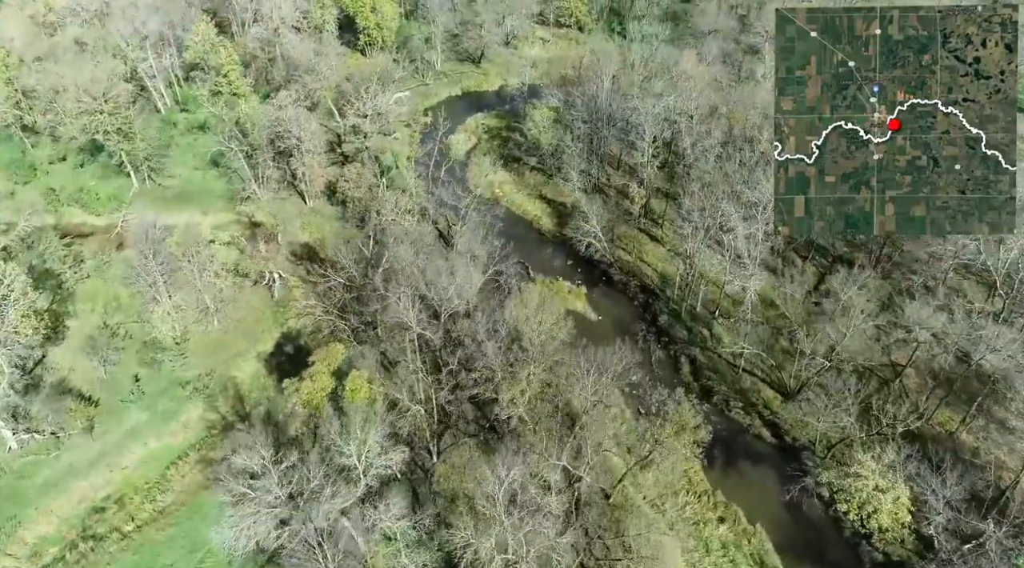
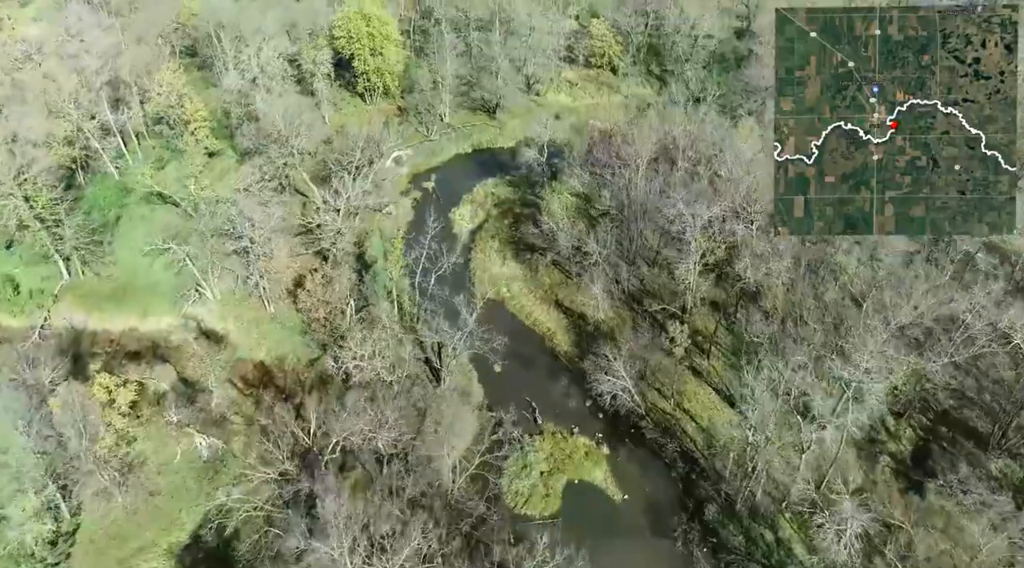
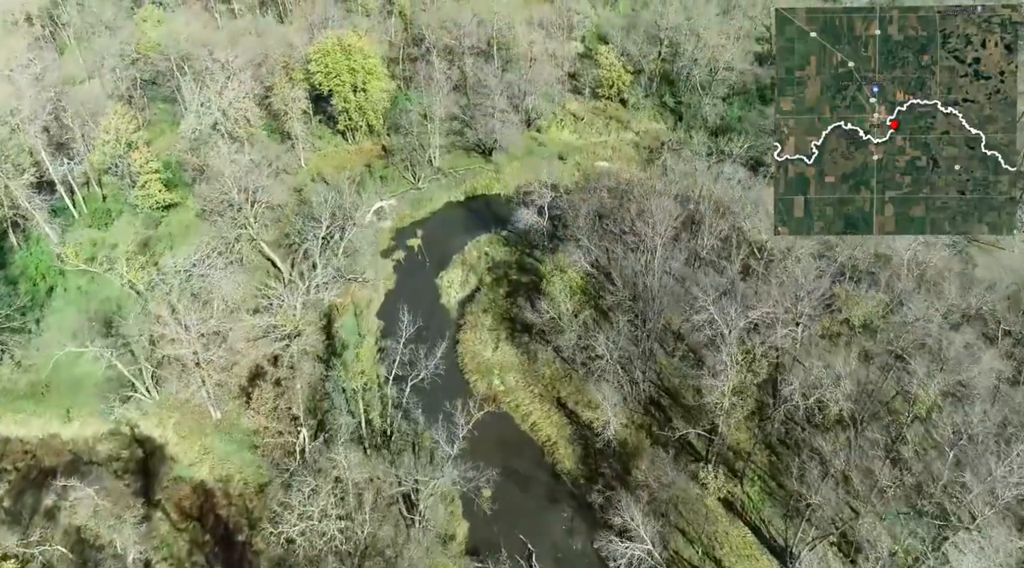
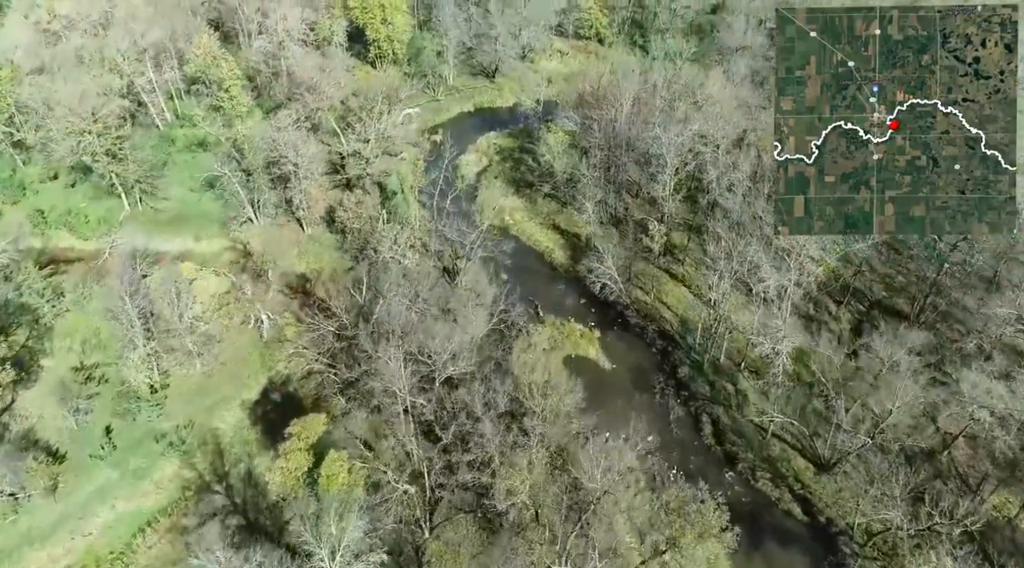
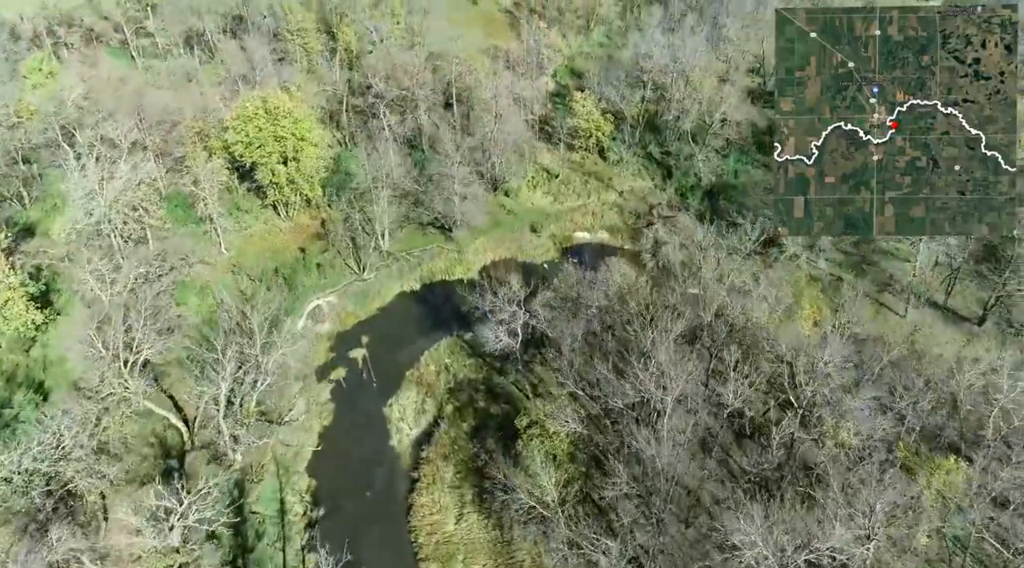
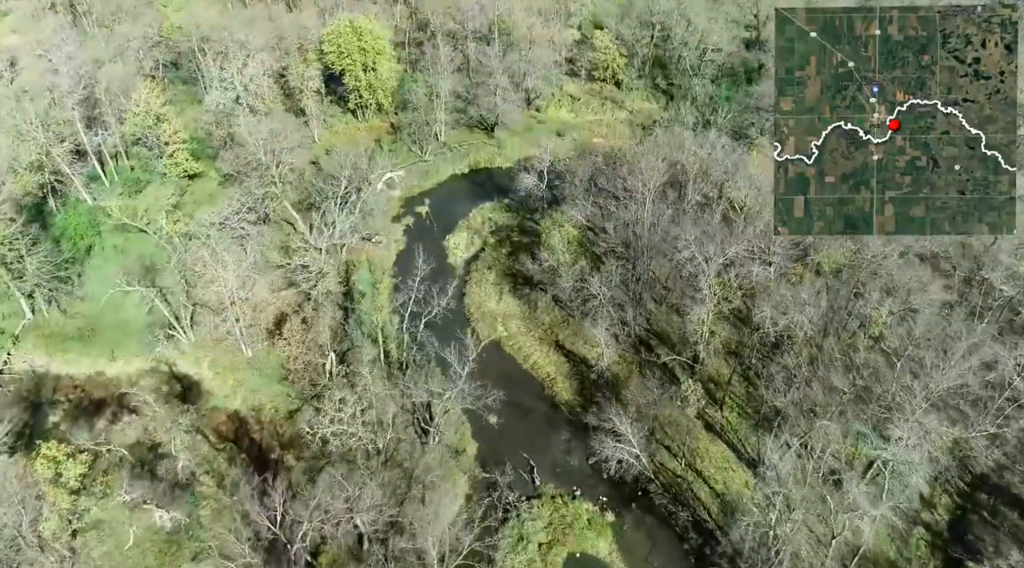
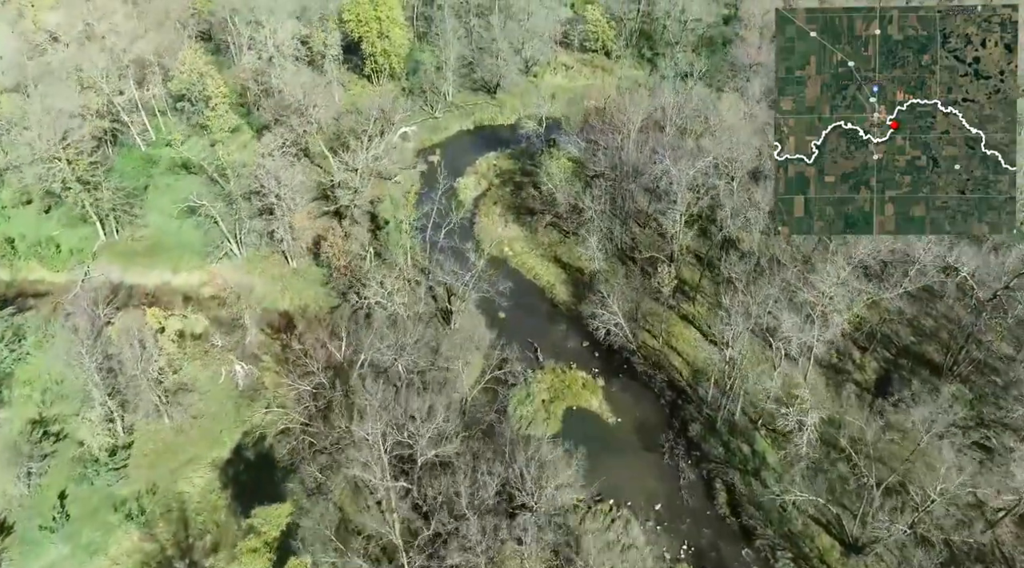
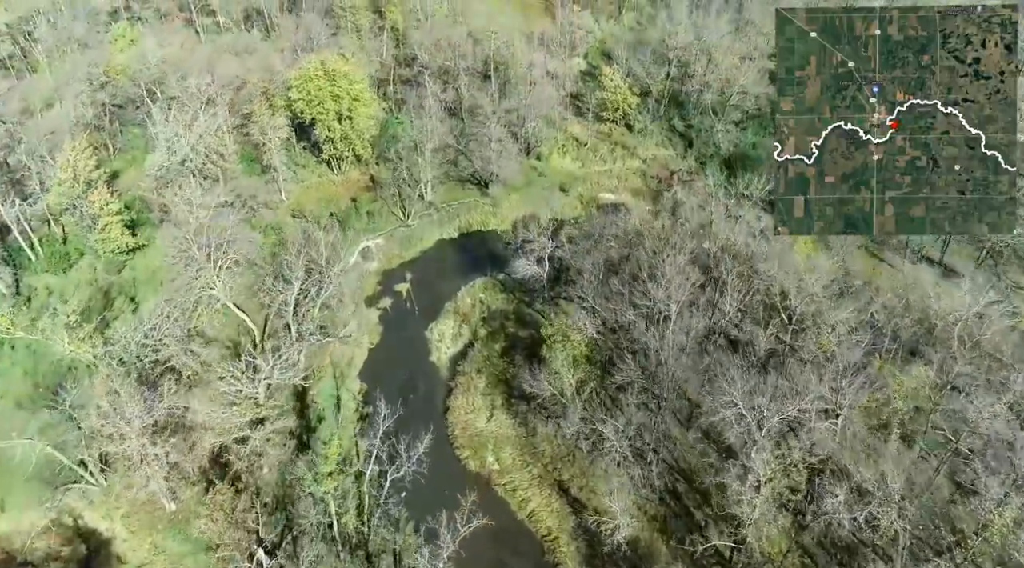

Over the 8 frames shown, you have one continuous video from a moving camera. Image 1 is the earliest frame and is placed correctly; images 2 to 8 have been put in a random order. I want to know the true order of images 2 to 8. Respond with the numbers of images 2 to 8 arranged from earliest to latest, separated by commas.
4, 7, 2, 6, 3, 8, 5
